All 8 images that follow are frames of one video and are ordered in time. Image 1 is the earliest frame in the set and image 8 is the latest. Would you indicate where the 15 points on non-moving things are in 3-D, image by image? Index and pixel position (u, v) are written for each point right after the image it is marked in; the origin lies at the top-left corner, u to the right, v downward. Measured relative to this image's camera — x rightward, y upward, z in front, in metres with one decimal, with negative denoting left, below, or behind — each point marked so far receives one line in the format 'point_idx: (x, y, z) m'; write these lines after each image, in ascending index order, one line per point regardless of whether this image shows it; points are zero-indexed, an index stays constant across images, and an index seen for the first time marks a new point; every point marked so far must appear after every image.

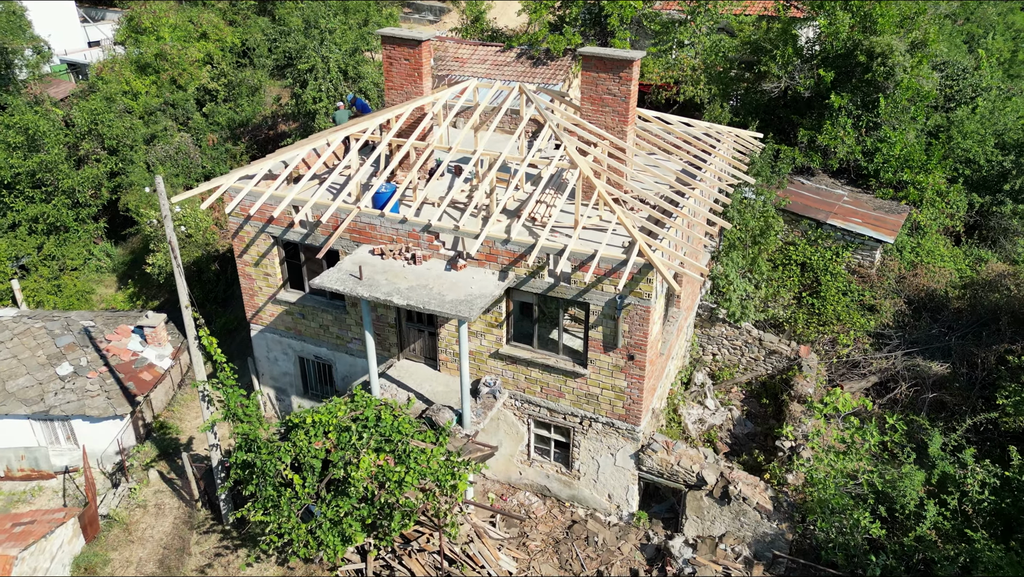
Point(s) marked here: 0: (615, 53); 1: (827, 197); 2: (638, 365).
0: (+1.9, +4.3, +11.0) m
1: (+8.5, +2.5, +16.3) m
2: (+2.0, -1.2, +9.6) m
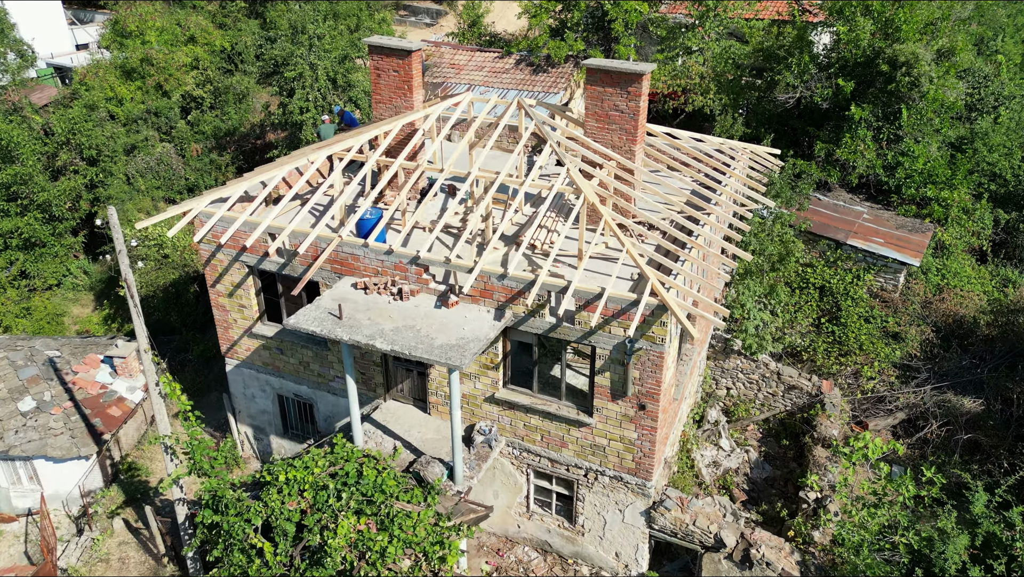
0: (+1.8, +3.7, +10.0) m
1: (+8.5, +1.9, +15.3) m
2: (+2.0, -1.8, +8.6) m
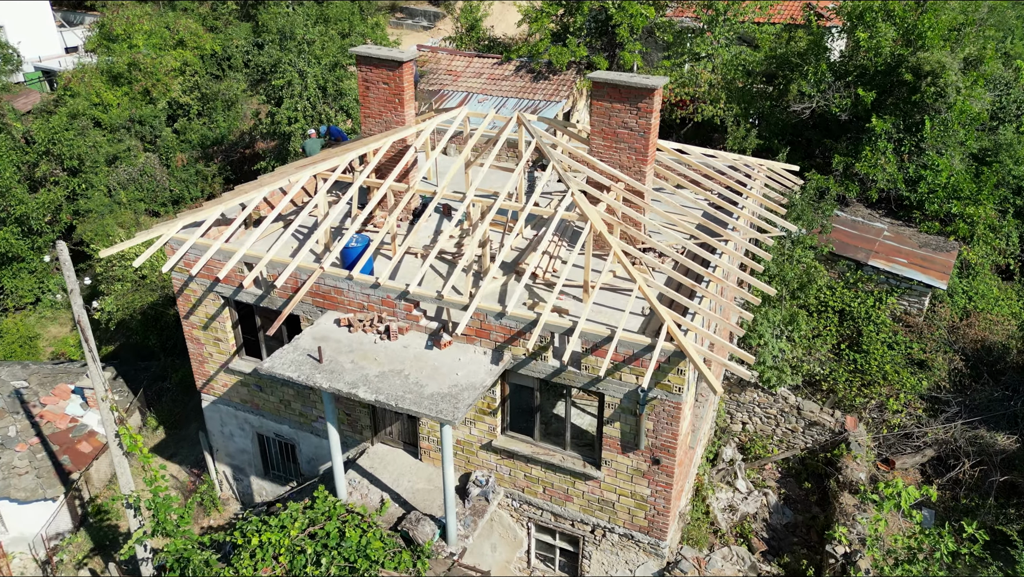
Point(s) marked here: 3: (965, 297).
0: (+1.8, +3.2, +9.1) m
1: (+8.5, +1.4, +14.4) m
2: (+2.0, -2.4, +7.8) m
3: (+10.6, -0.2, +14.0) m
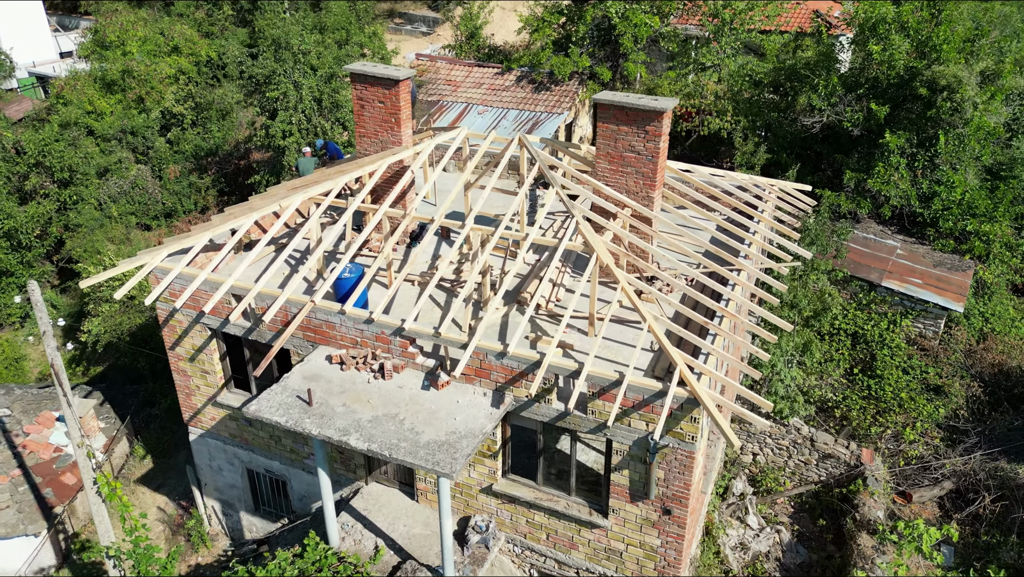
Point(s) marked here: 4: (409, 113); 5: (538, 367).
0: (+1.8, +2.7, +8.6) m
1: (+8.5, +0.9, +13.9) m
2: (+2.0, -2.9, +7.3) m
3: (+10.6, -0.7, +13.5) m
4: (-1.8, +3.0, +10.4) m
5: (+0.3, -0.9, +7.2) m
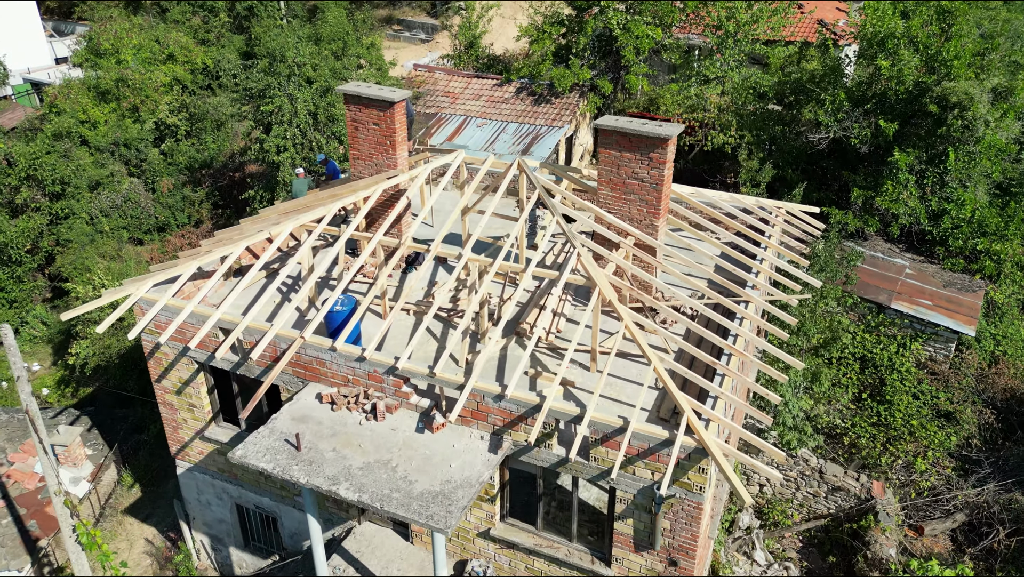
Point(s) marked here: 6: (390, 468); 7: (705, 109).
0: (+1.8, +2.2, +8.3) m
1: (+8.5, +0.4, +13.6) m
2: (+2.0, -3.3, +7.0) m
3: (+10.6, -1.2, +13.2) m
4: (-1.8, +2.6, +10.0) m
5: (+0.3, -1.4, +6.9) m
6: (-1.4, -2.1, +6.9) m
7: (+5.4, +5.0, +16.7) m
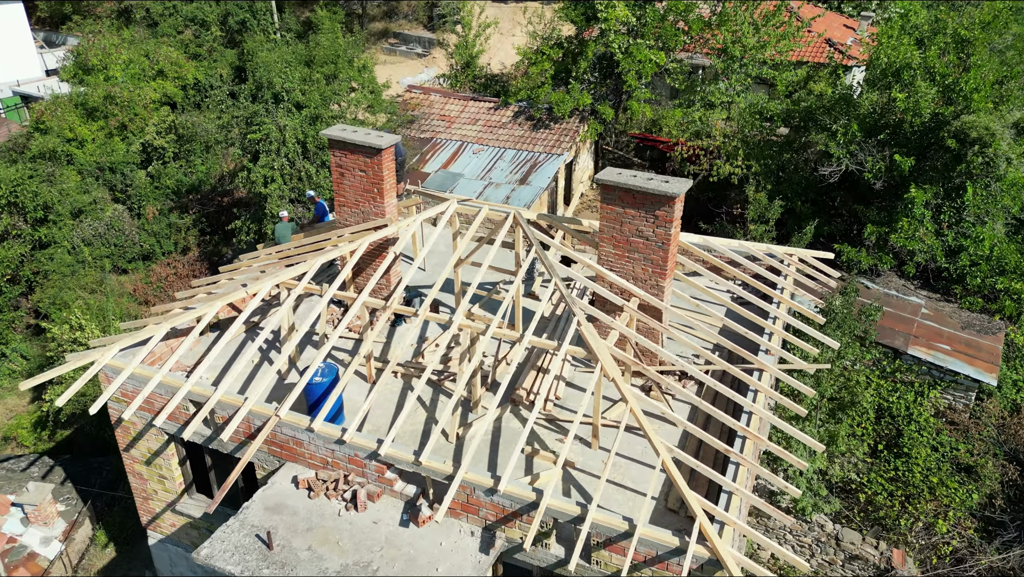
0: (+1.7, +1.3, +7.7) m
1: (+8.4, -0.5, +13.0) m
2: (+1.9, -4.2, +6.3) m
3: (+10.5, -2.1, +12.5) m
4: (-1.9, +1.7, +9.4) m
5: (+0.2, -2.3, +6.3) m
6: (-1.5, -3.0, +6.3) m
7: (+5.4, +4.1, +16.1) m
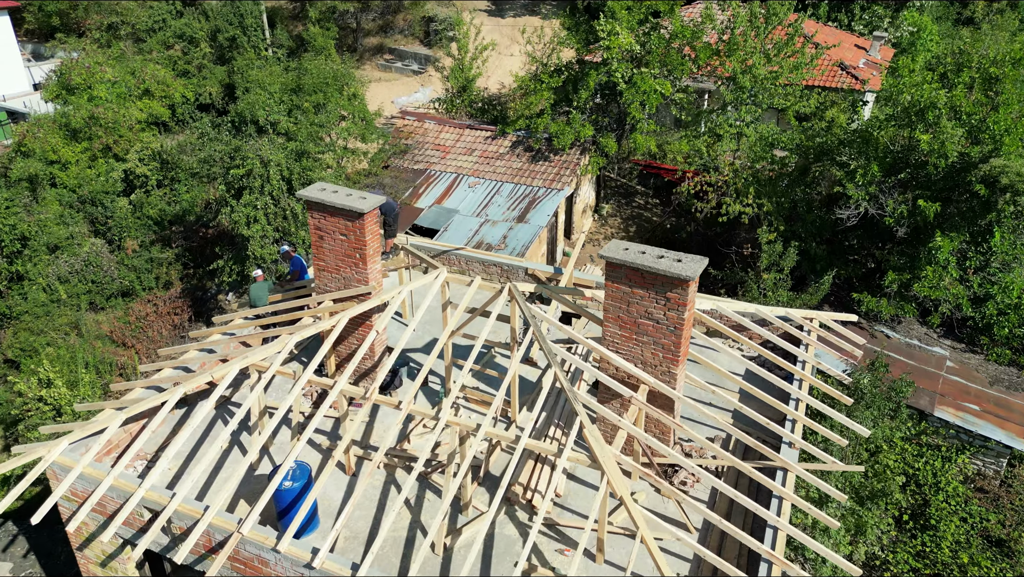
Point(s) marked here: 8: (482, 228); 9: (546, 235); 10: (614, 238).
0: (+1.7, +0.2, +6.8) m
1: (+8.4, -1.6, +12.1) m
2: (+1.8, -5.3, +5.5) m
3: (+10.4, -3.1, +11.7) m
4: (-1.9, +0.6, +8.6) m
5: (+0.2, -3.4, +5.4) m
6: (-1.5, -4.0, +5.4) m
7: (+5.3, +3.1, +15.3) m
8: (-0.7, +1.4, +14.3) m
9: (+0.9, +1.4, +15.2) m
10: (+3.0, +1.5, +17.5) m
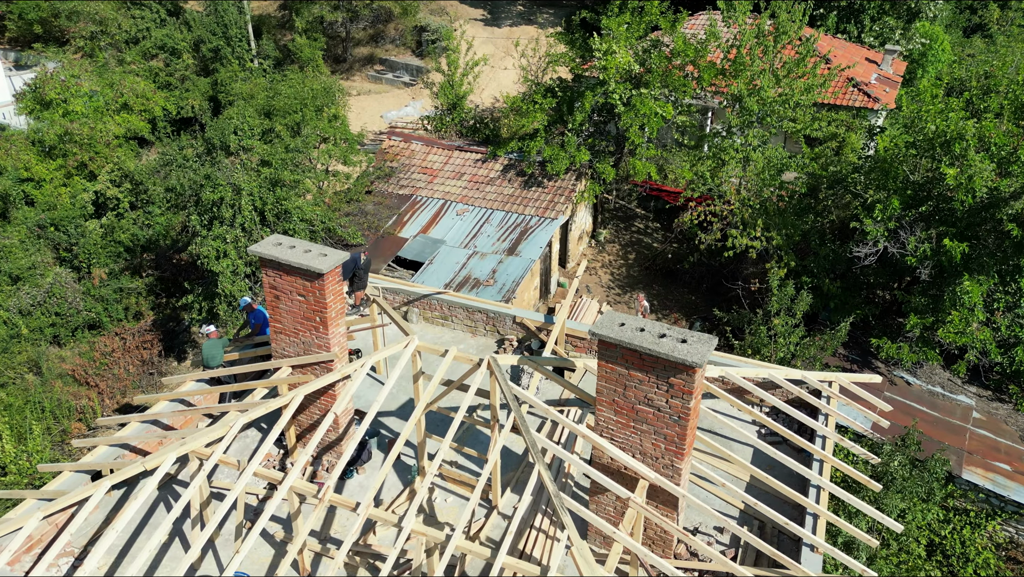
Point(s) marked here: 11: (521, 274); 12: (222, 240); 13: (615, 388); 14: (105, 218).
0: (+1.4, -0.6, +5.8) m
1: (+8.1, -2.4, +11.1) m
2: (+1.6, -6.1, +4.5) m
3: (+10.2, -4.0, +10.7) m
4: (-2.2, -0.2, +7.6) m
5: (-0.1, -4.2, +4.4) m
6: (-1.8, -4.9, +4.4) m
7: (+5.1, +2.2, +14.3) m
8: (-0.9, +0.6, +13.3) m
9: (+0.6, +0.5, +14.2) m
10: (+2.8, +0.6, +16.5) m
11: (+0.2, +0.3, +12.8) m
12: (-6.3, +1.2, +13.1) m
13: (+1.1, -1.1, +6.3) m
14: (-12.1, +2.1, +17.8) m
